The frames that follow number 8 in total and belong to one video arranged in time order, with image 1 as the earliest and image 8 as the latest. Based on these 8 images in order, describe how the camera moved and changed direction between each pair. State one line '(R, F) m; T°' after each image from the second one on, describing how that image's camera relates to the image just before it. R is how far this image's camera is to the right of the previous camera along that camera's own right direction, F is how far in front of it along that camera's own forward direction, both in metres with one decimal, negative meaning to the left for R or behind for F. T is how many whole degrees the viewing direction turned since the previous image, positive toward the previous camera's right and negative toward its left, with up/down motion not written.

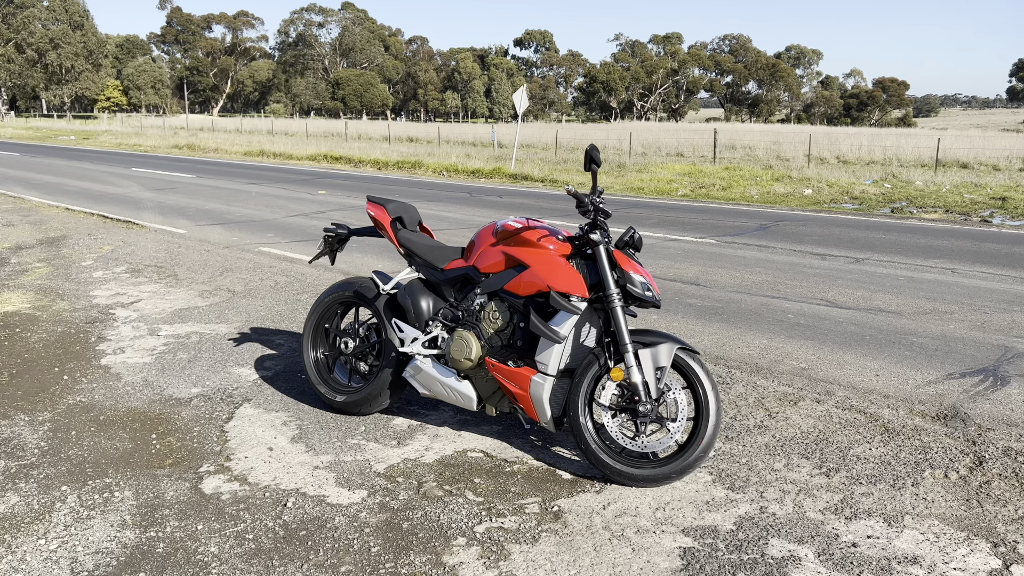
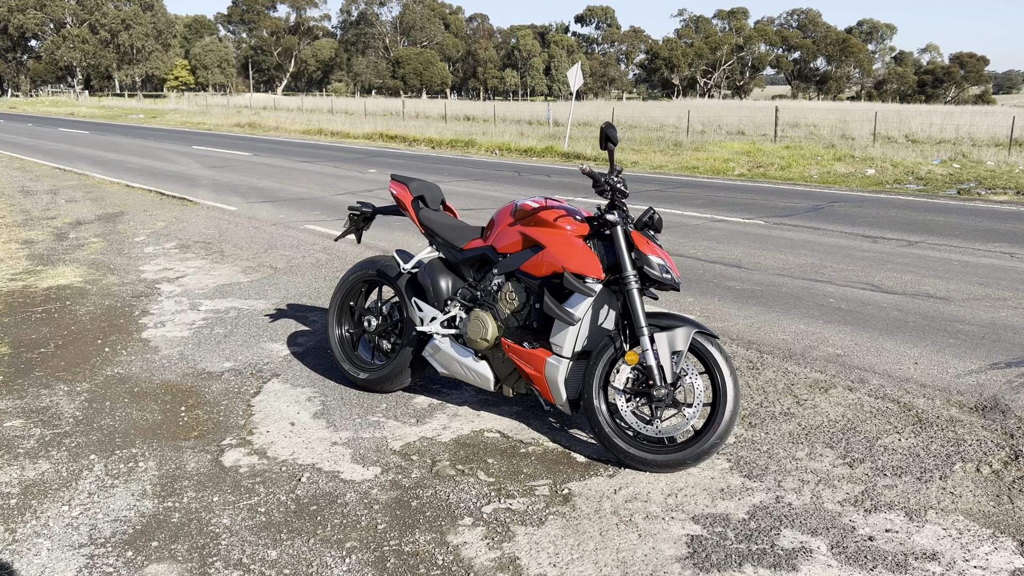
(+0.2, +0.1) m; -4°
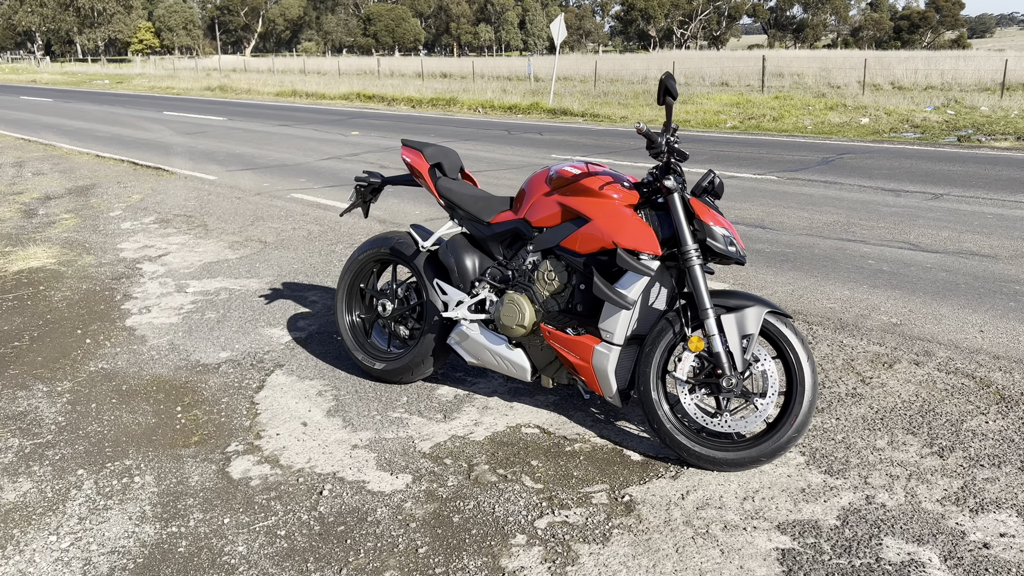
(-0.3, +0.5) m; +1°
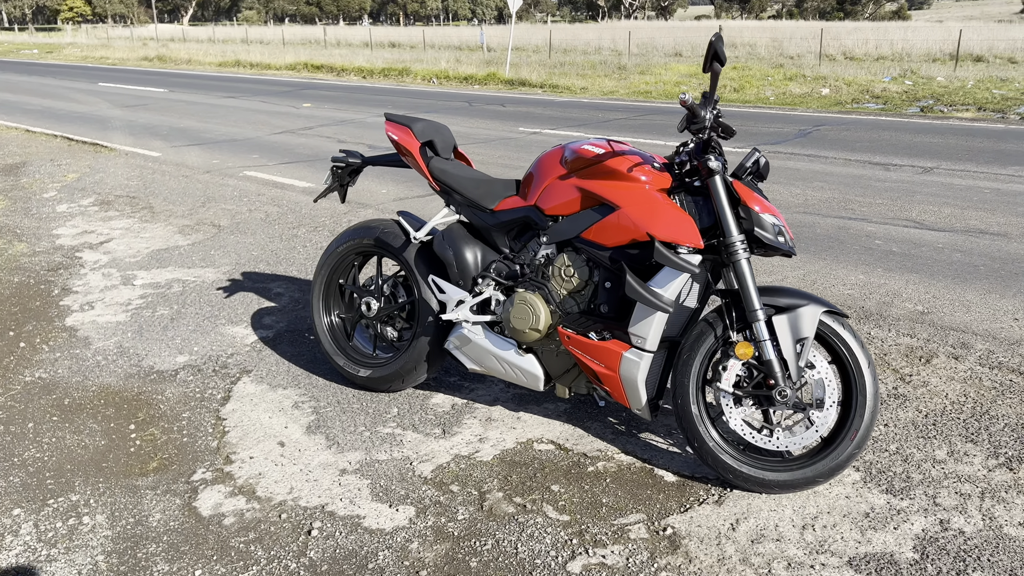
(-0.2, +0.5) m; +3°
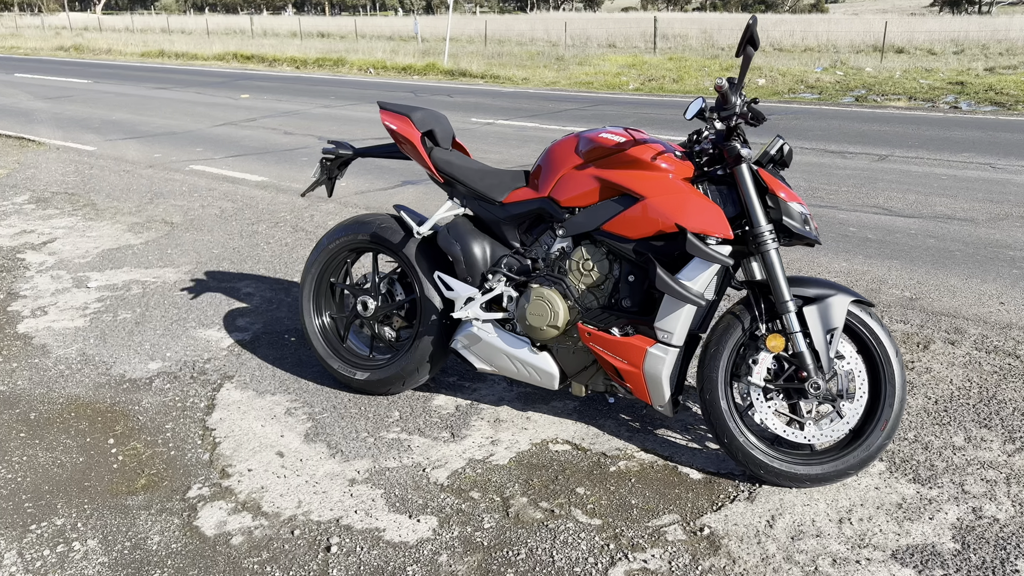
(-0.3, +0.2) m; +5°
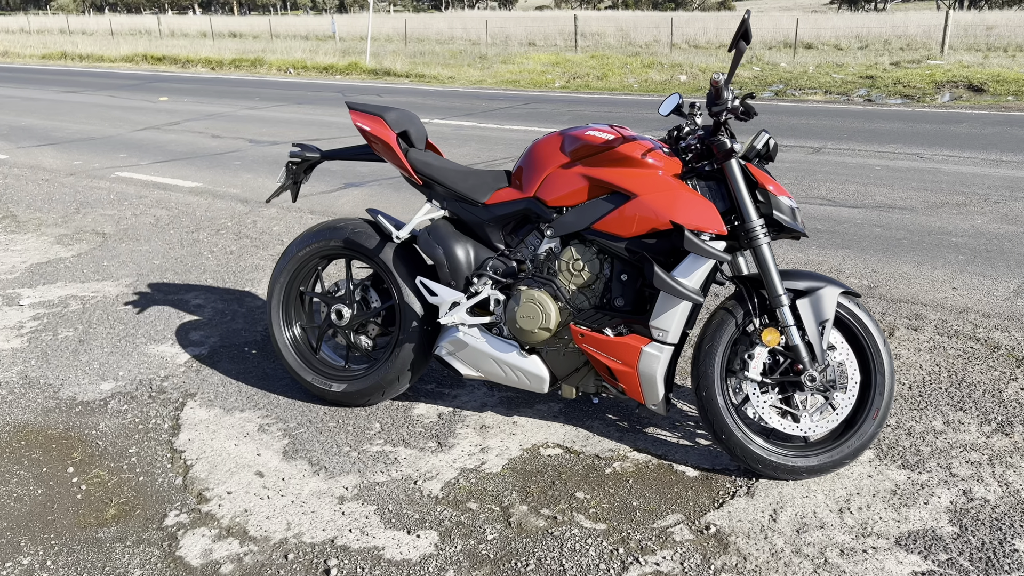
(-0.2, +0.1) m; +5°
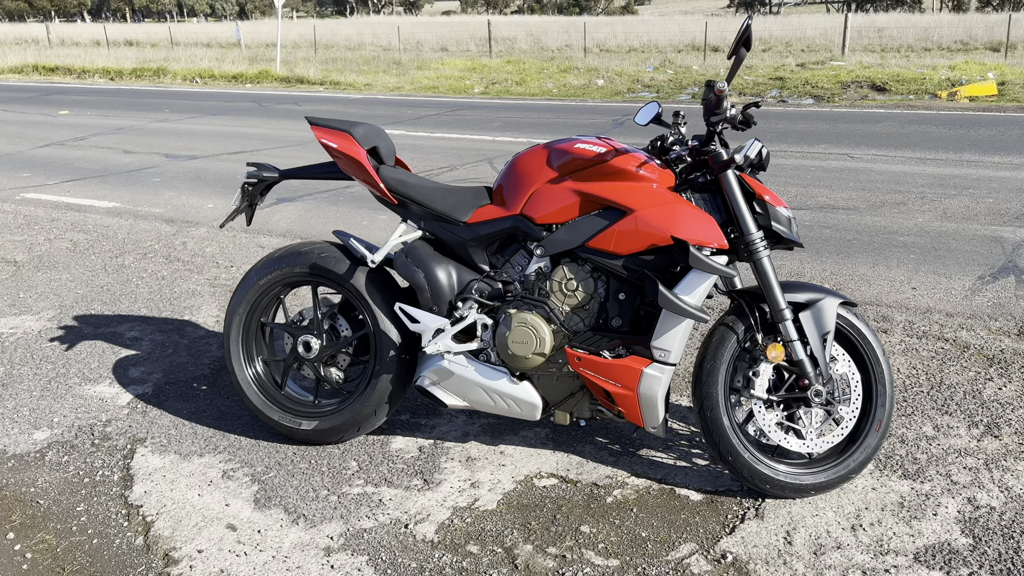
(-0.3, +0.2) m; +6°
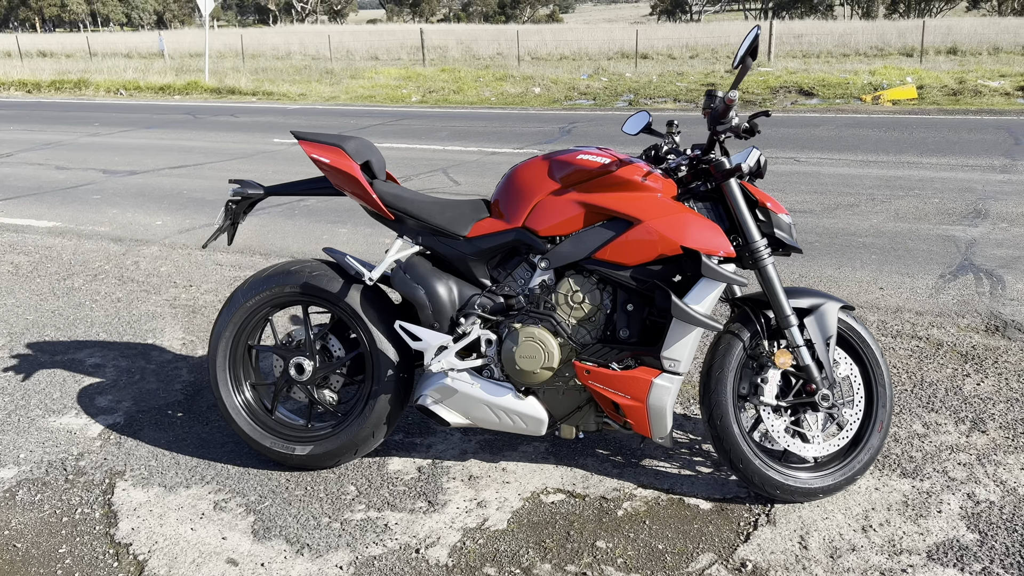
(-0.2, +0.1) m; +5°
